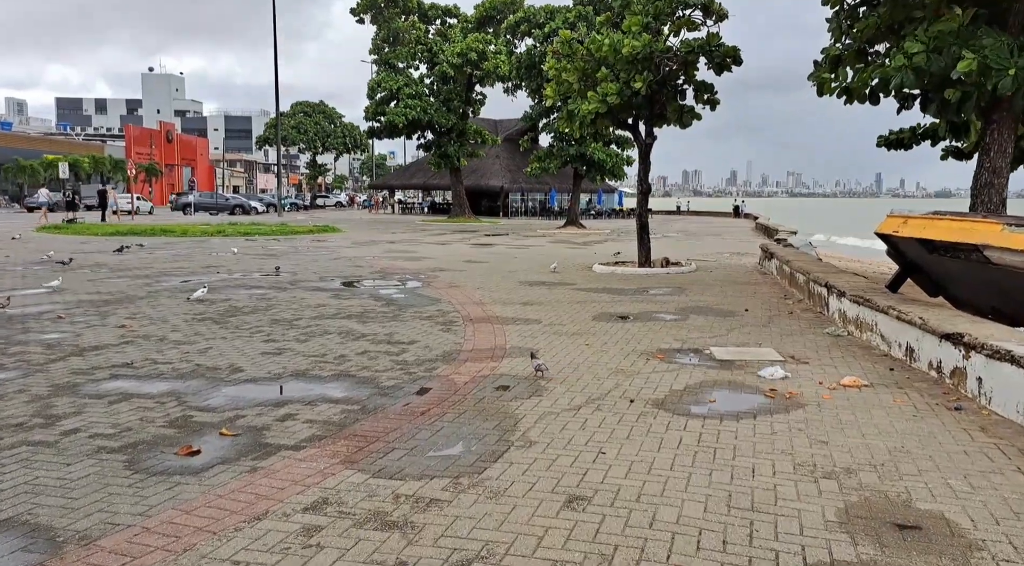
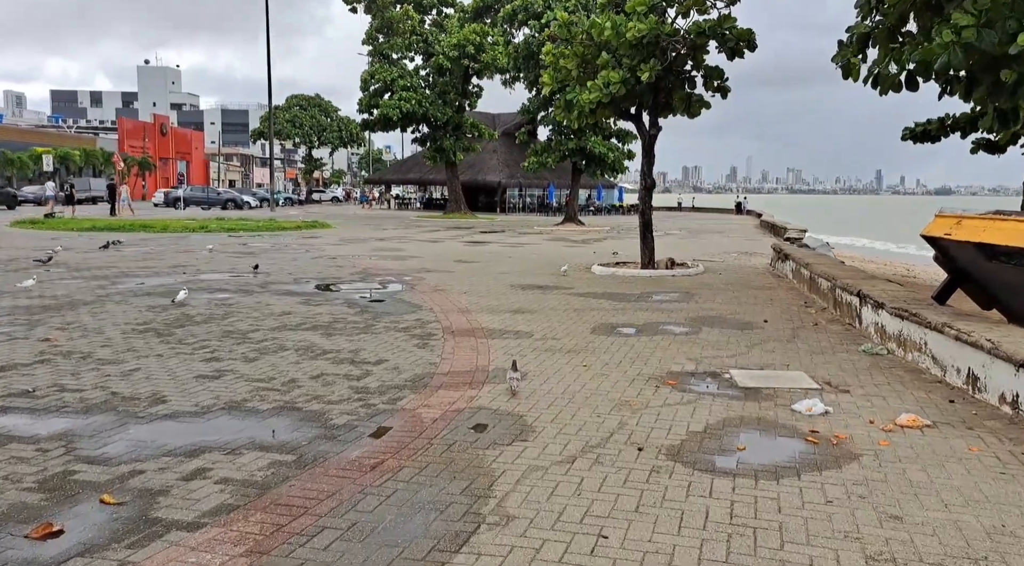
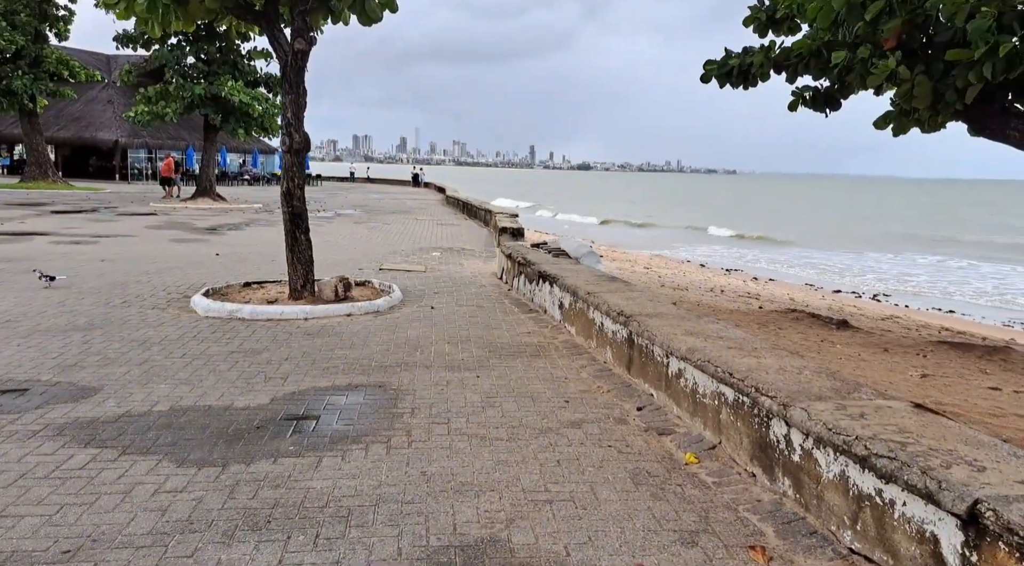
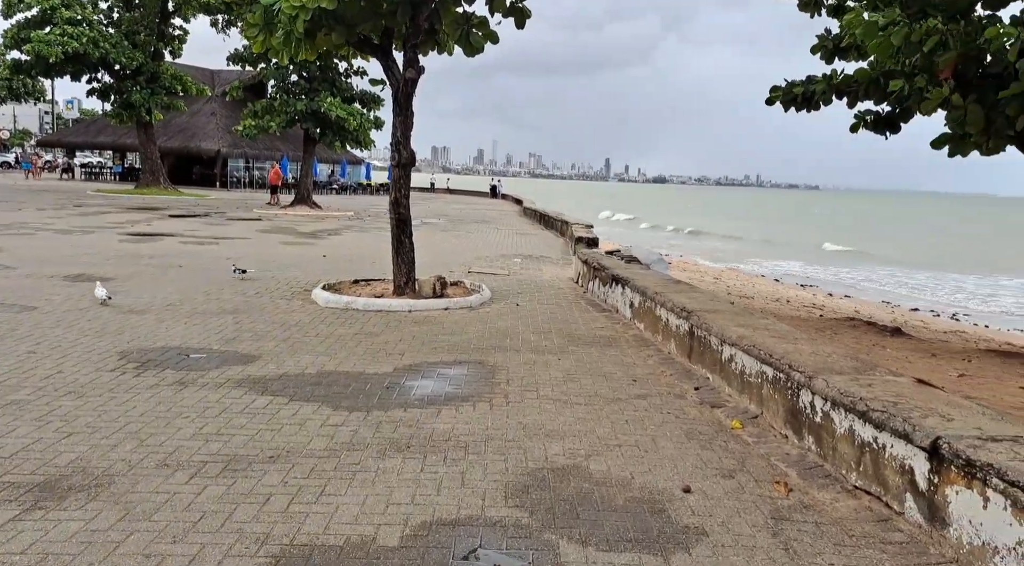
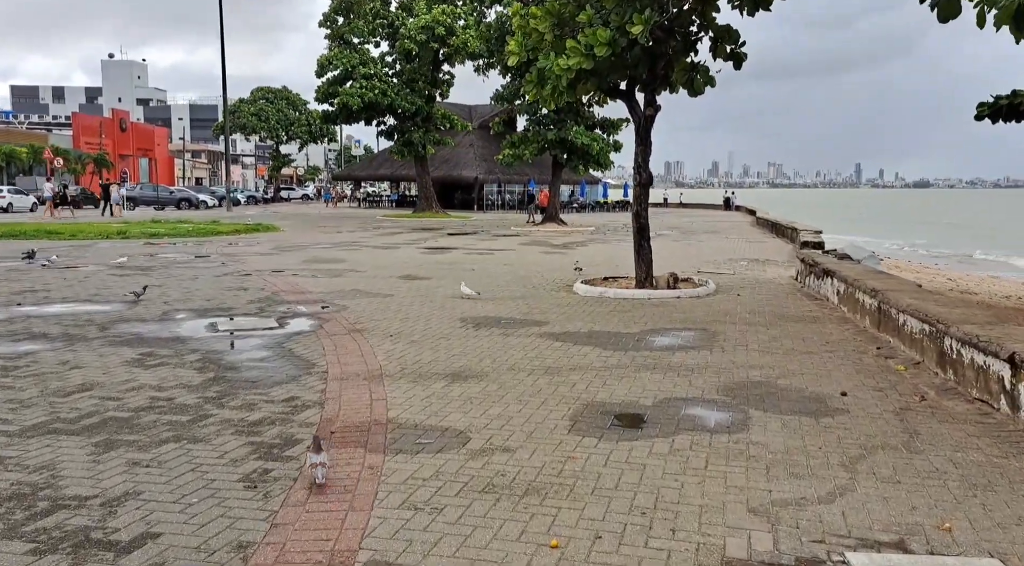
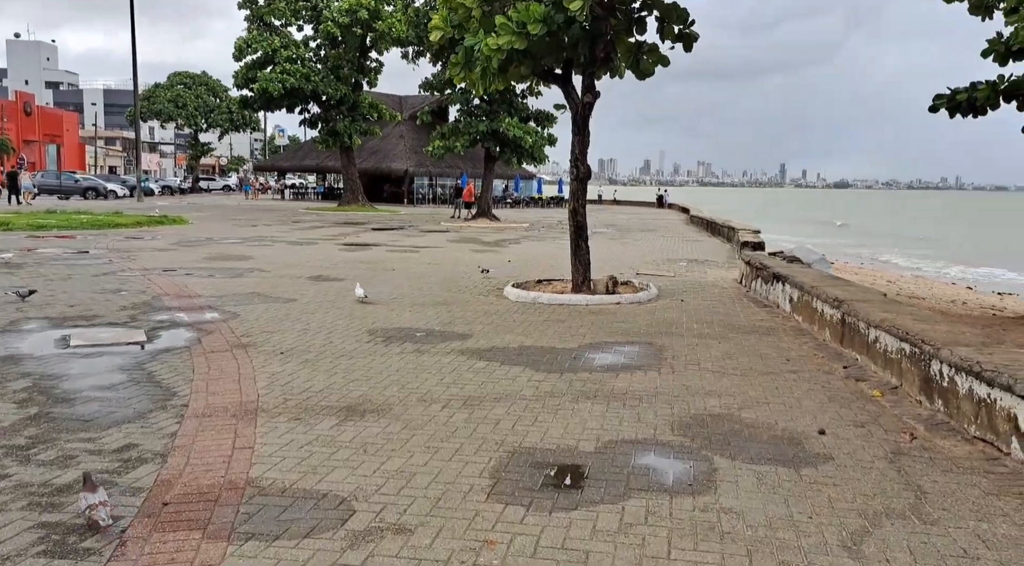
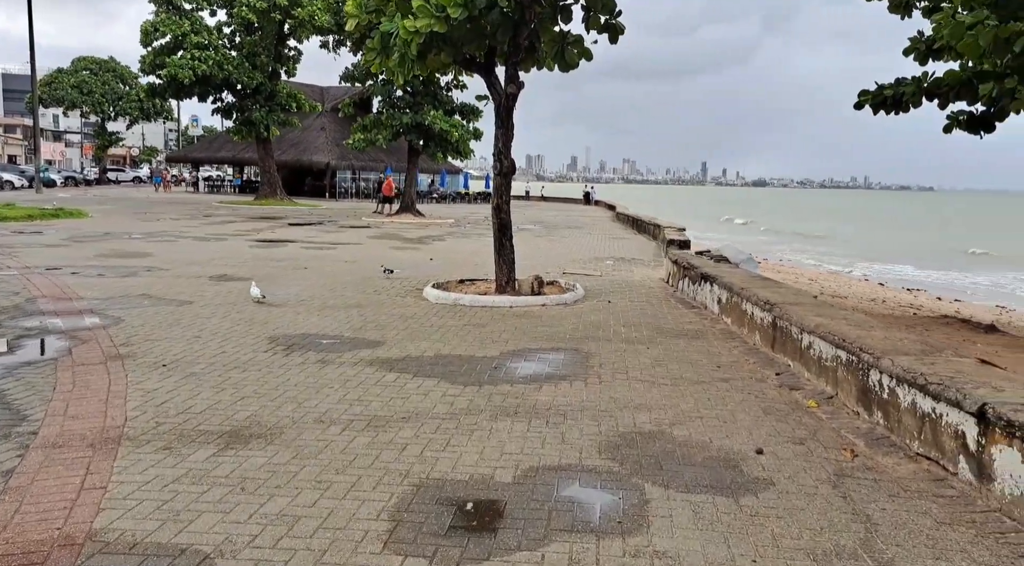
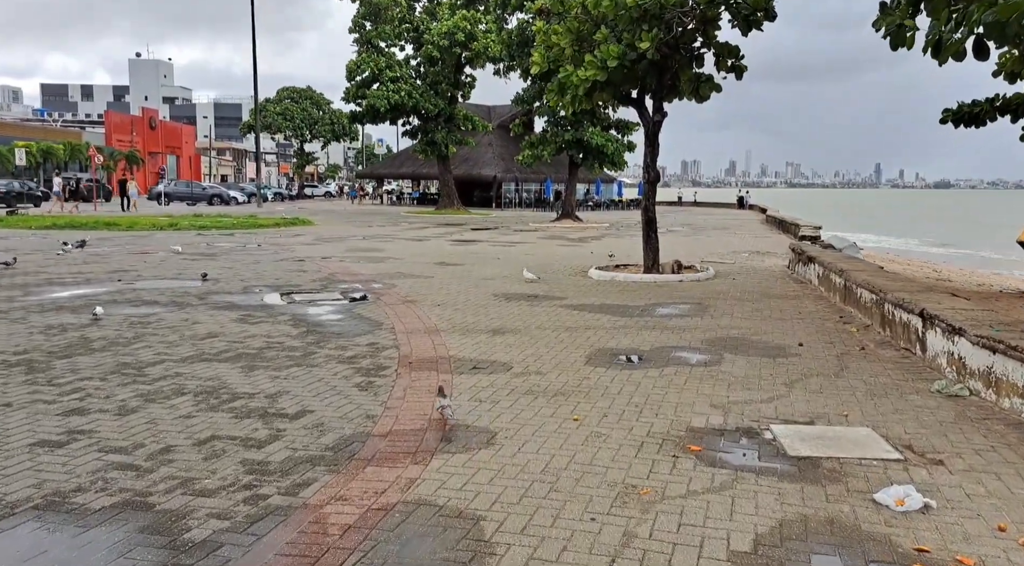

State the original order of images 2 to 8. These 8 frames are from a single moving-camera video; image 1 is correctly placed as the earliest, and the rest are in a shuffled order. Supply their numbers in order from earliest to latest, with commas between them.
2, 8, 5, 6, 7, 4, 3
